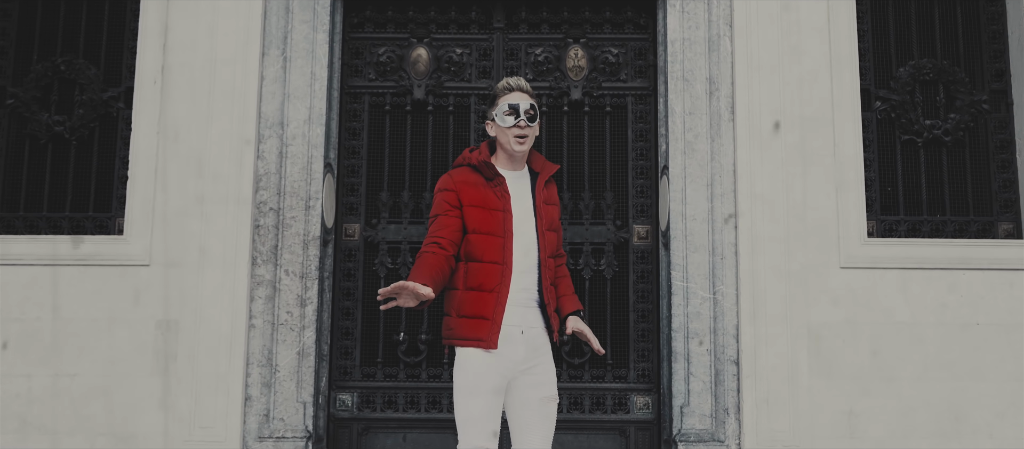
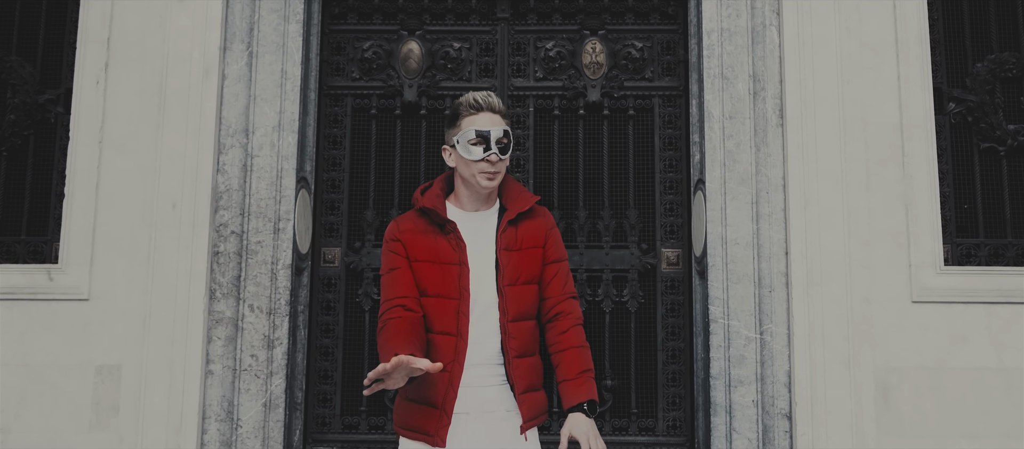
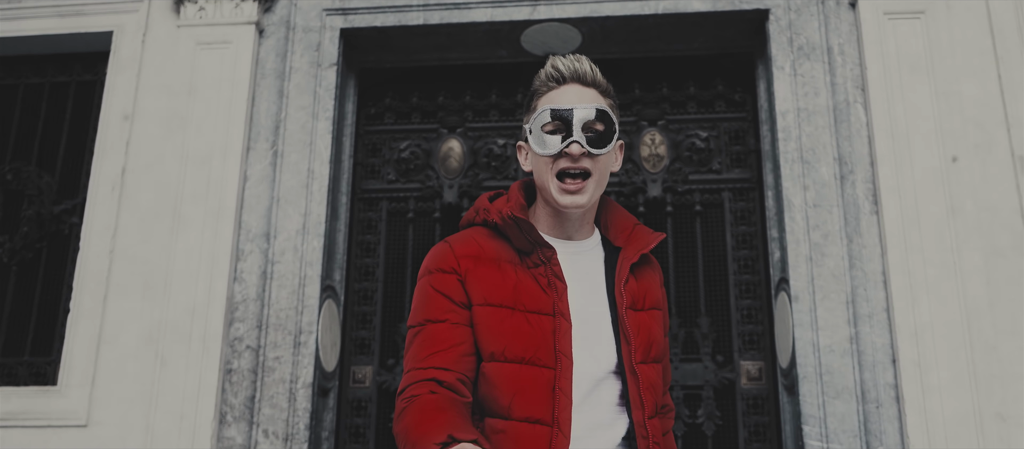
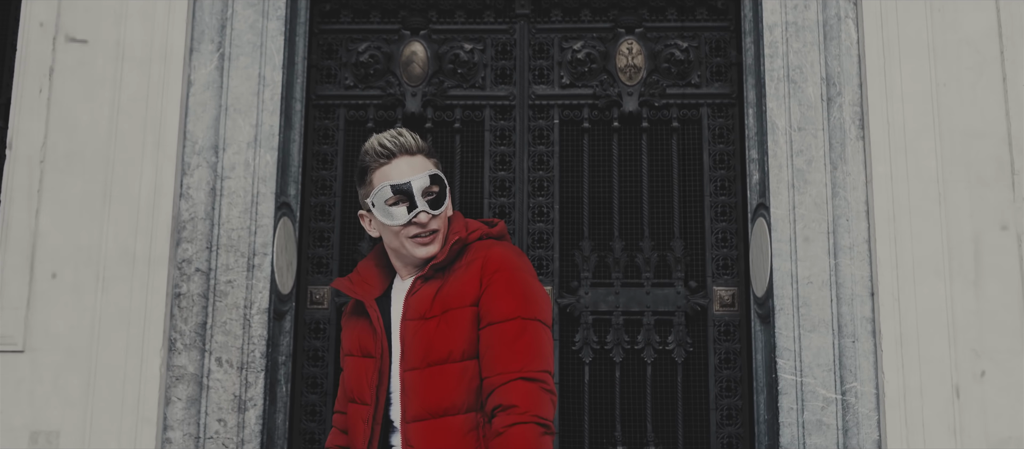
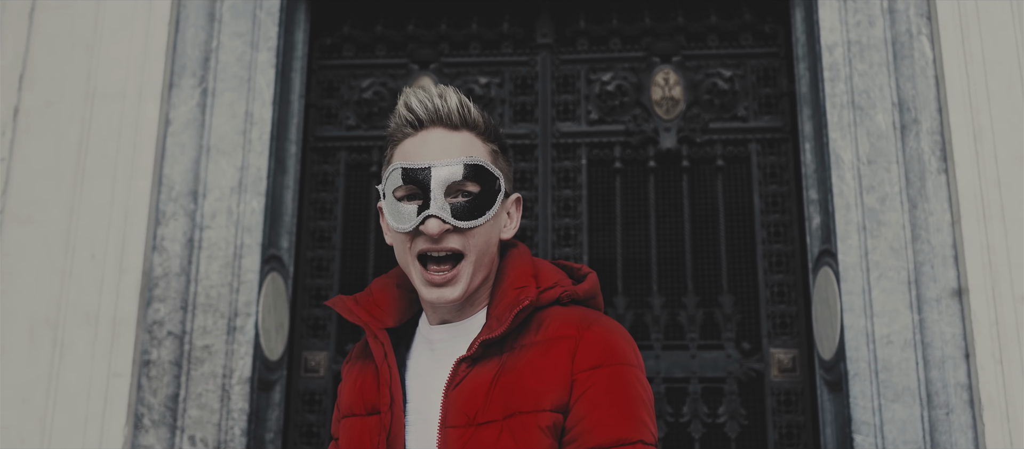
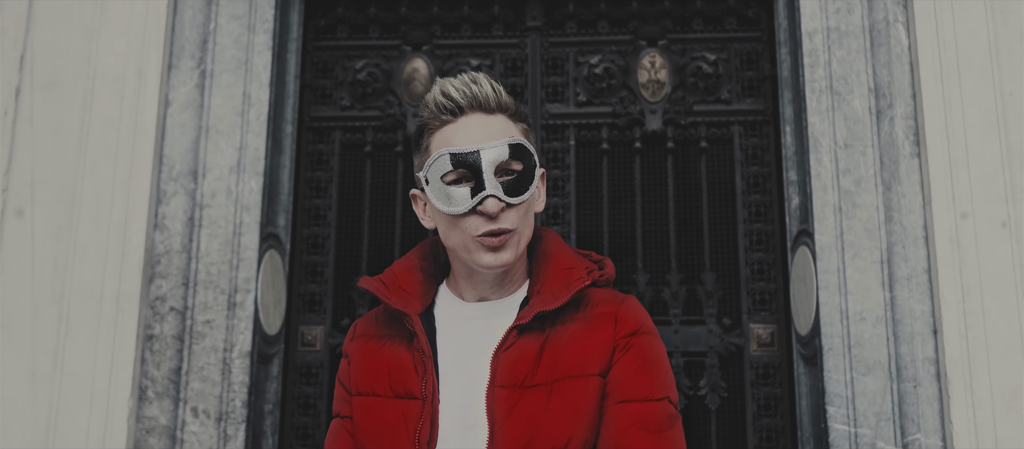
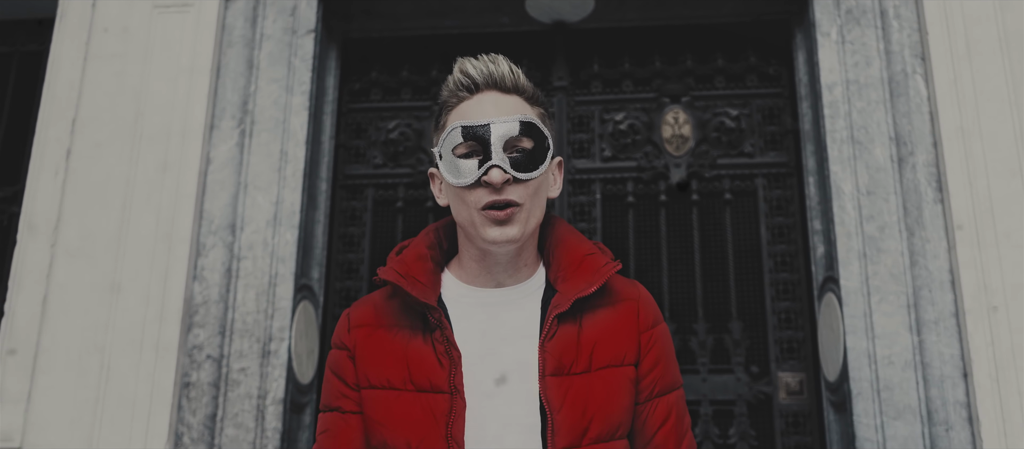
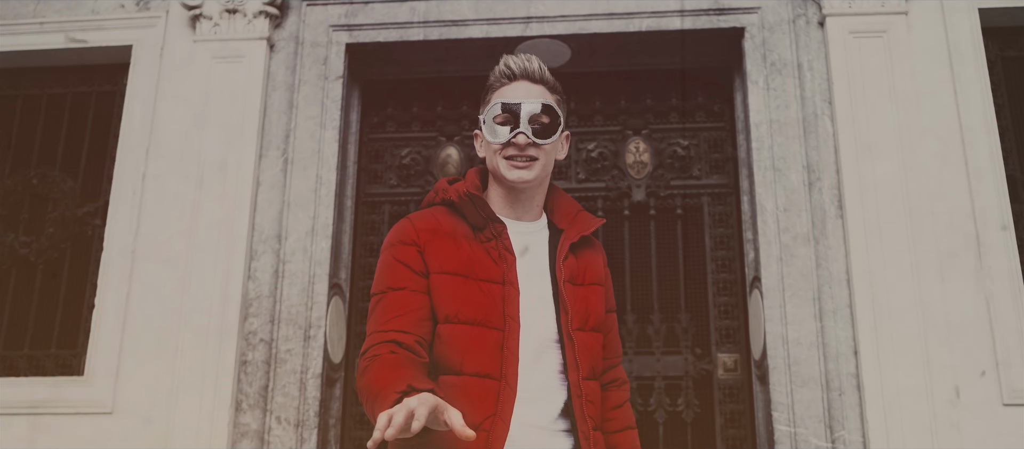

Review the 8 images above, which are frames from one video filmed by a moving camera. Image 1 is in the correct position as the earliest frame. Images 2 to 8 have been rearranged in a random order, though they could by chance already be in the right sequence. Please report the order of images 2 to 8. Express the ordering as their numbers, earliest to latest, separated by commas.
2, 4, 6, 5, 7, 3, 8
